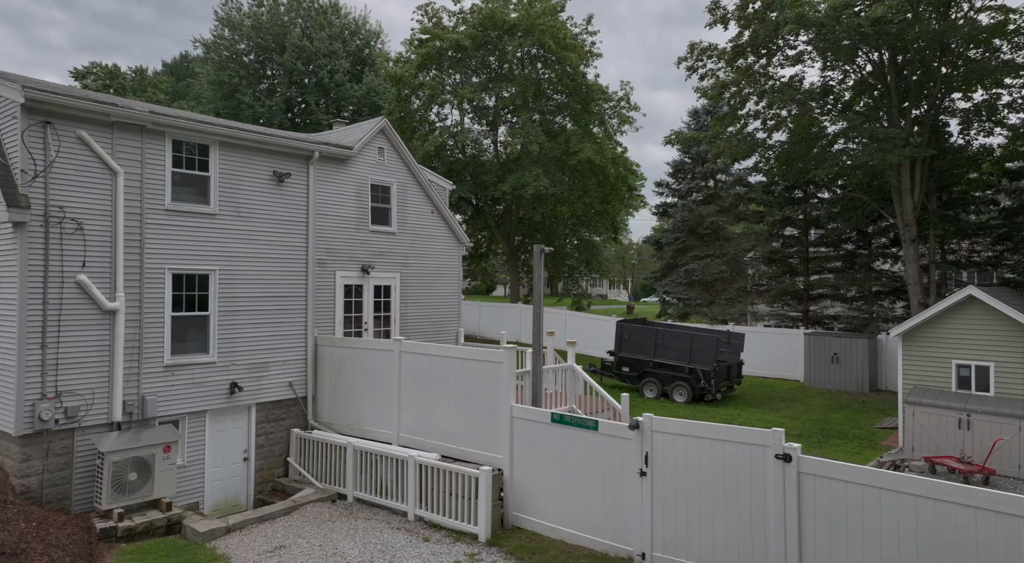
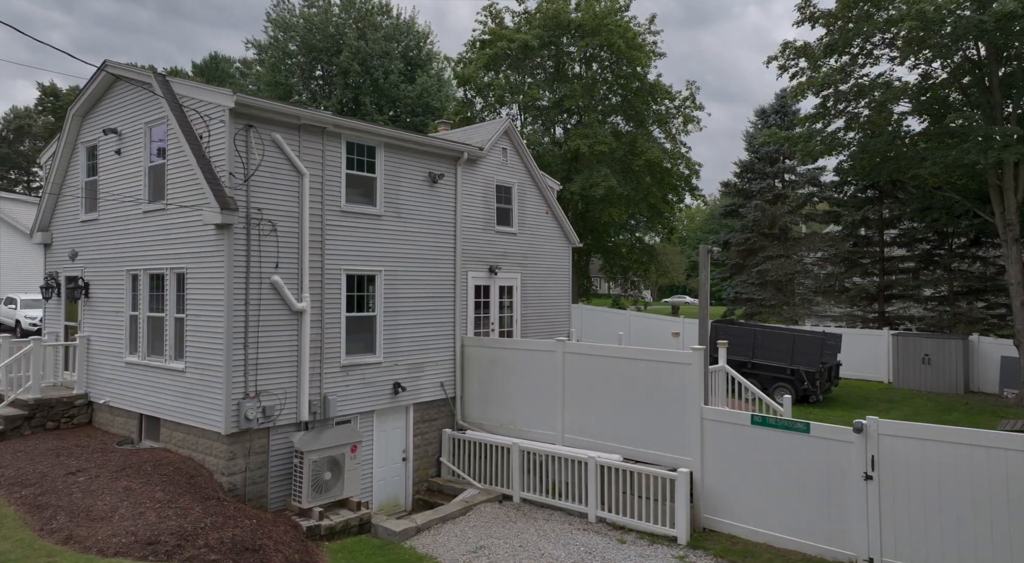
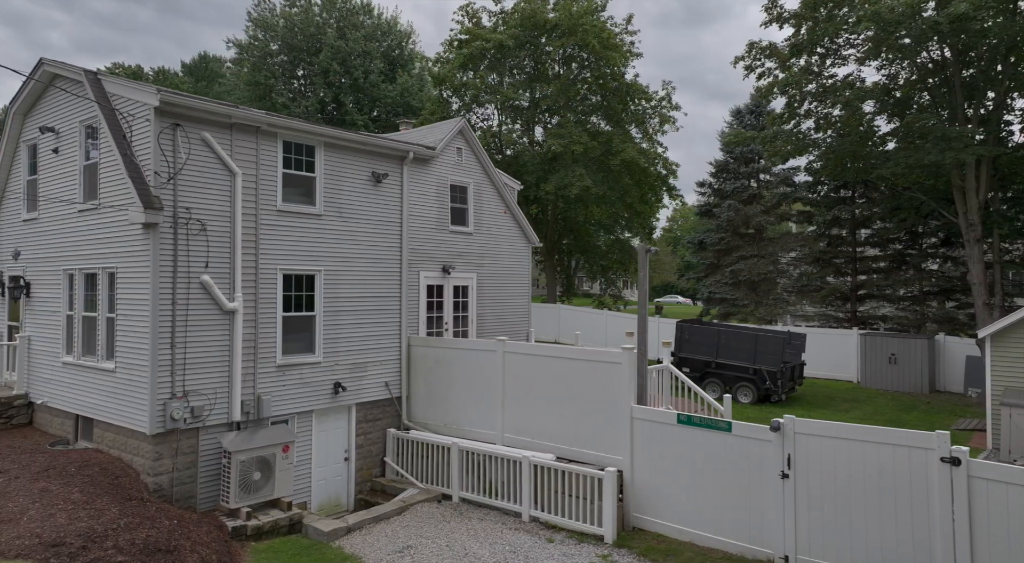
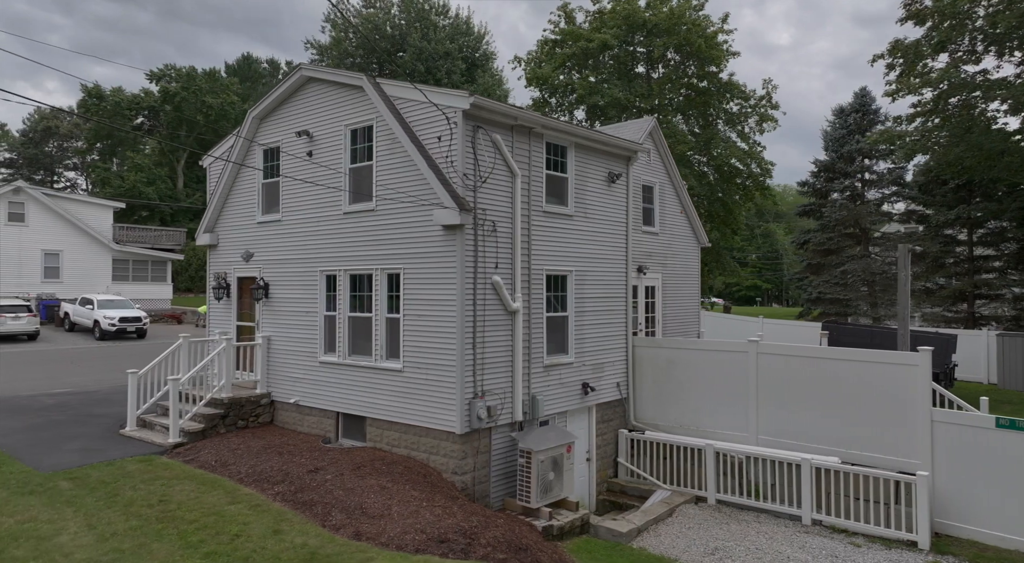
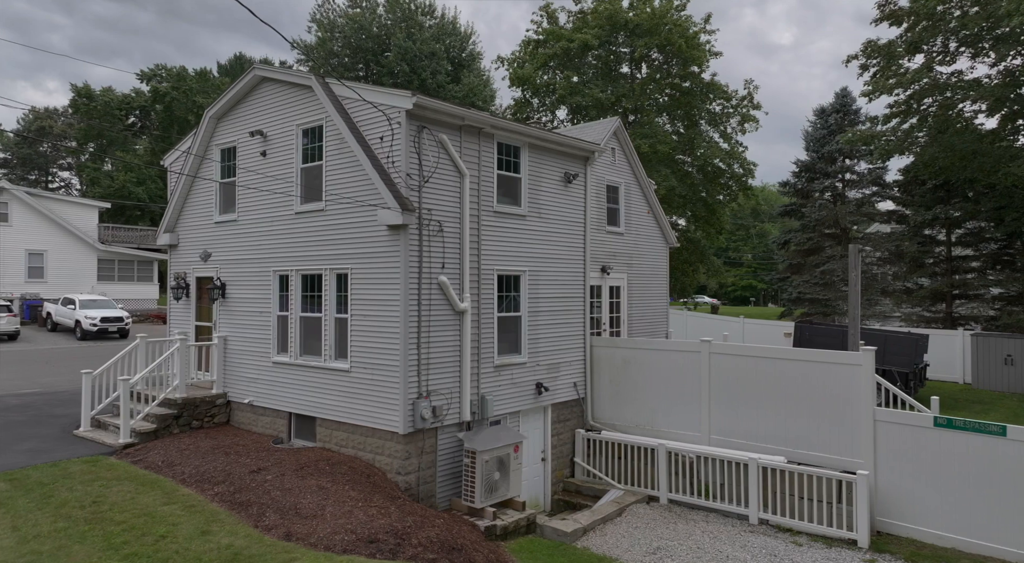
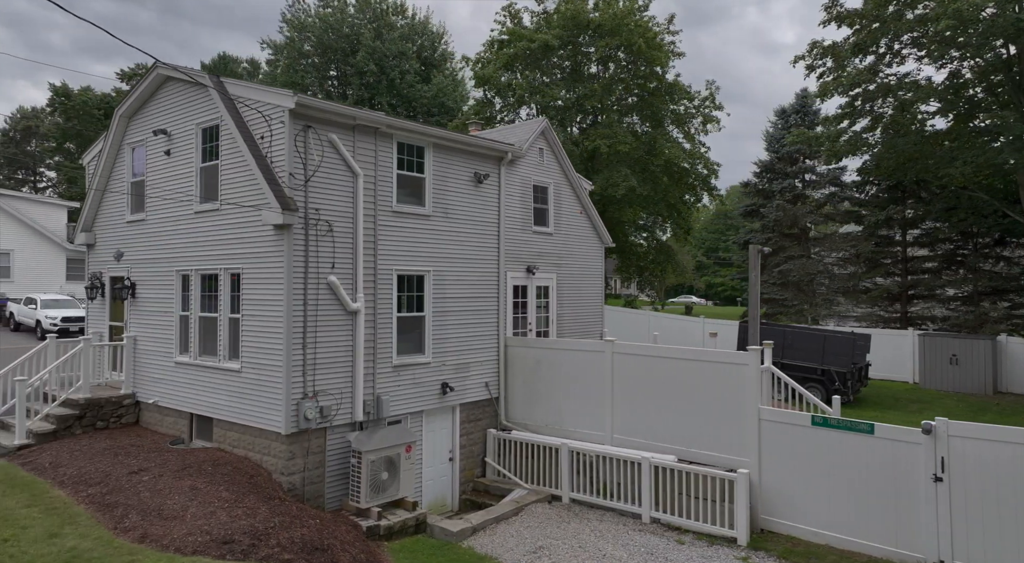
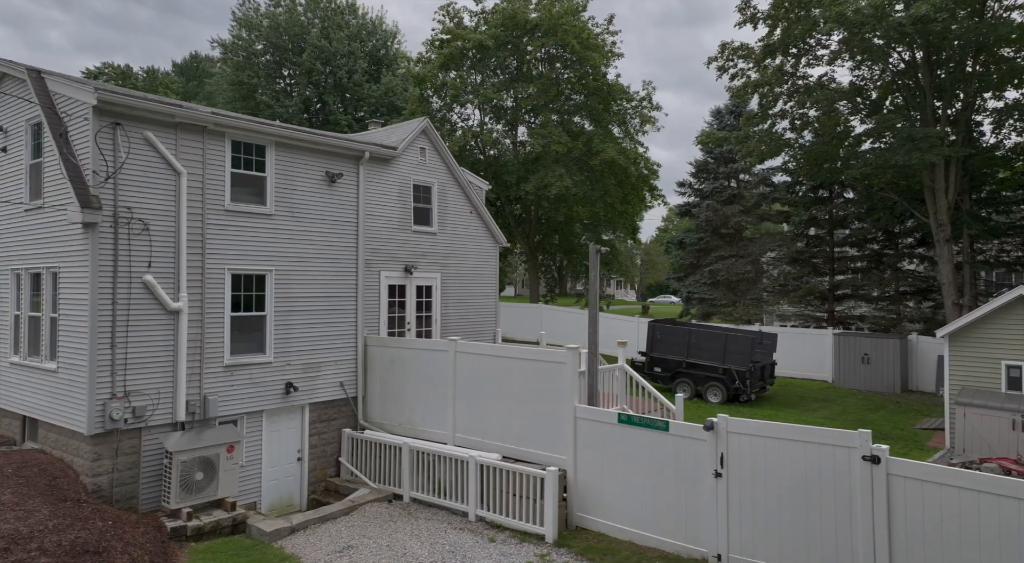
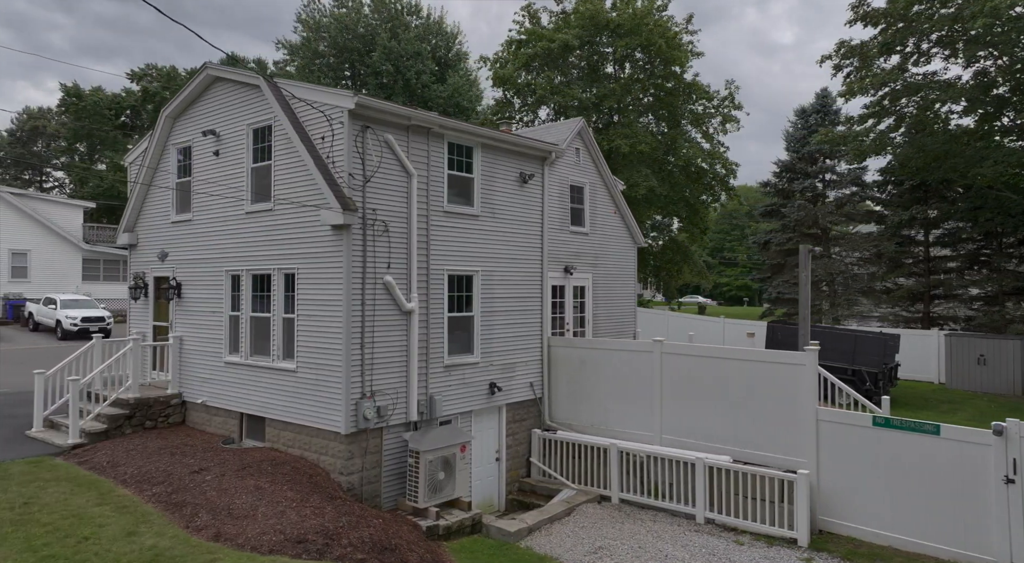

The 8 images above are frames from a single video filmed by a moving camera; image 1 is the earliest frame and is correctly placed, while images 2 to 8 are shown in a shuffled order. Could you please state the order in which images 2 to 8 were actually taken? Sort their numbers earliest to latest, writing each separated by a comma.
7, 3, 2, 6, 8, 5, 4
